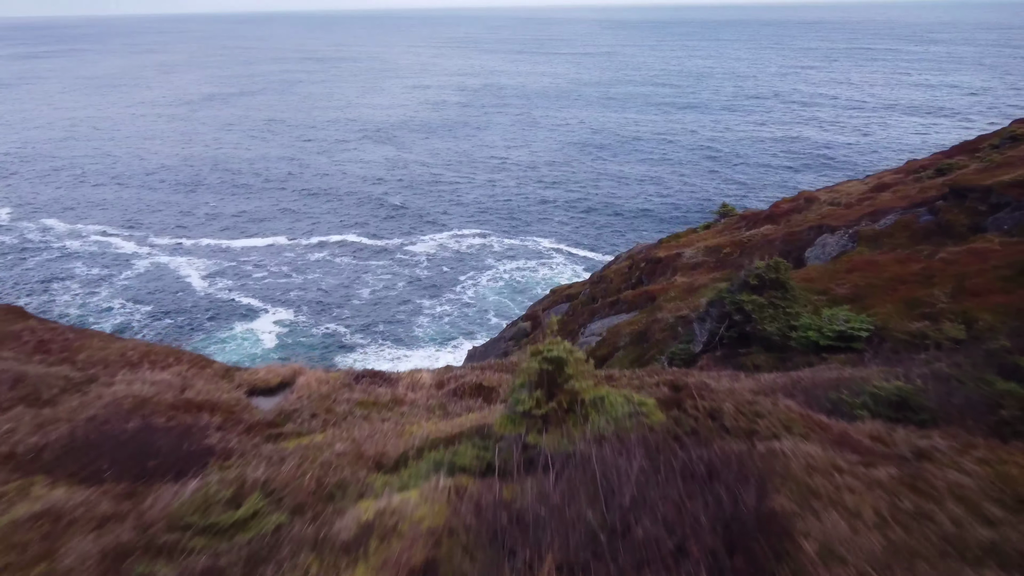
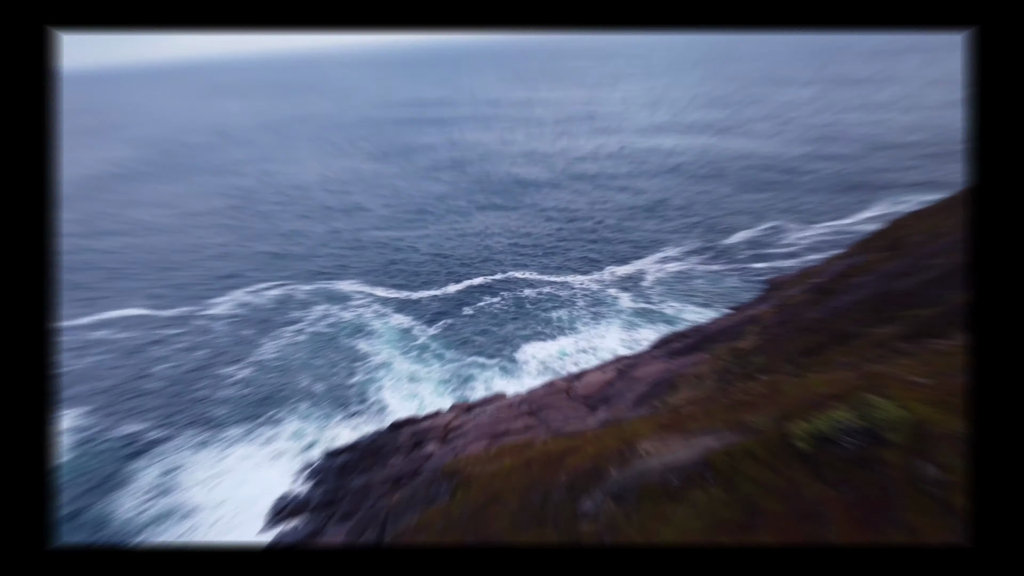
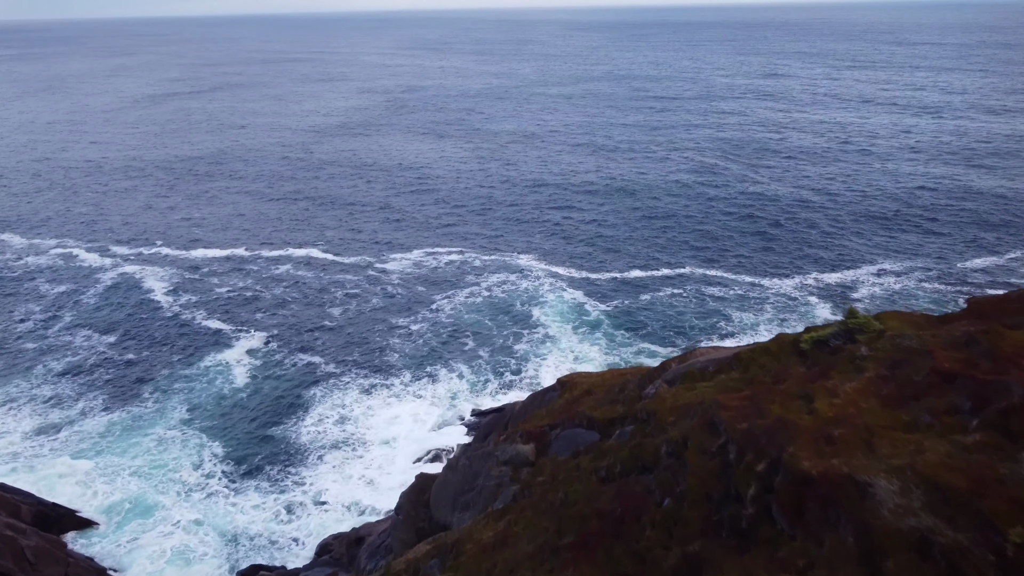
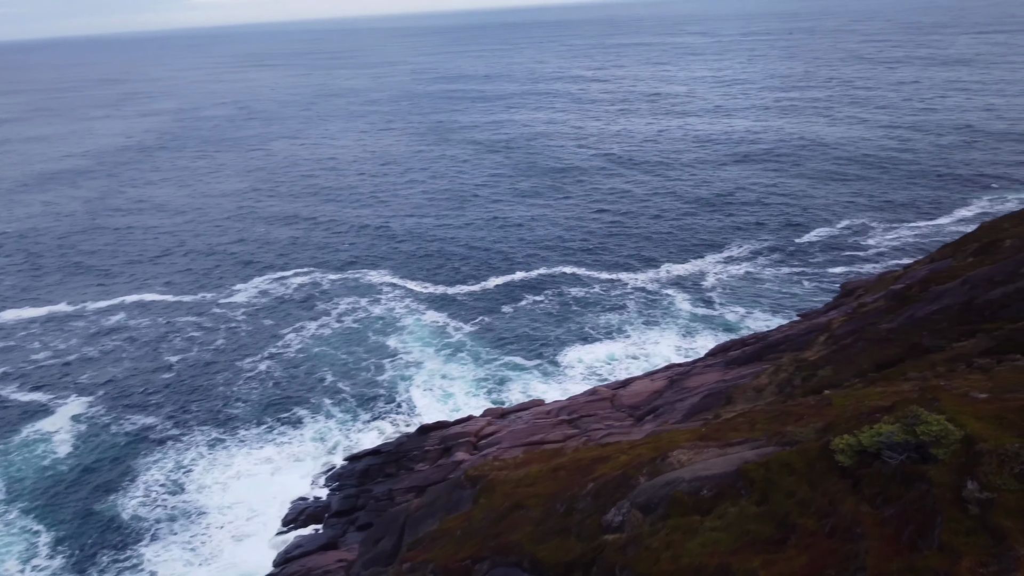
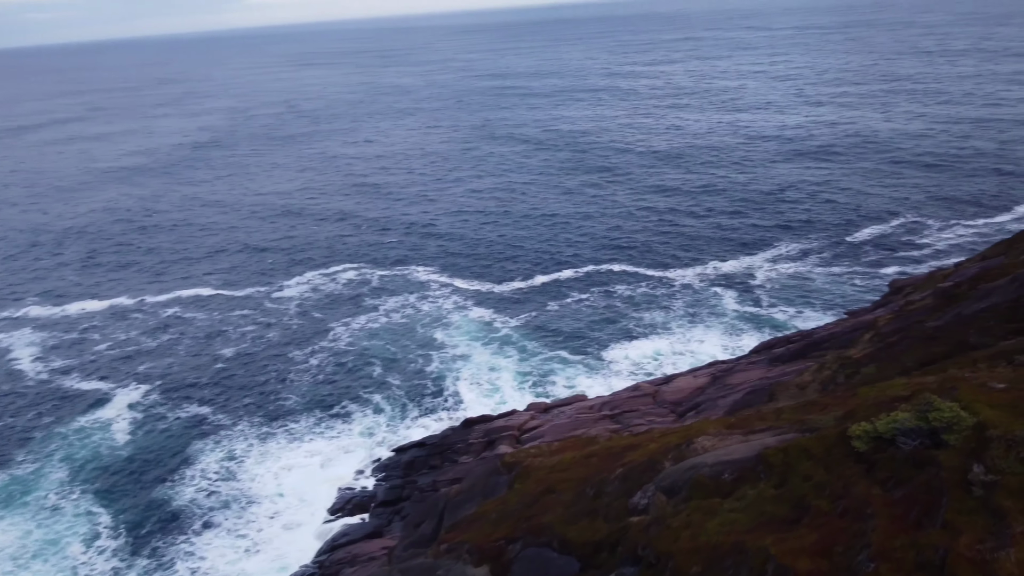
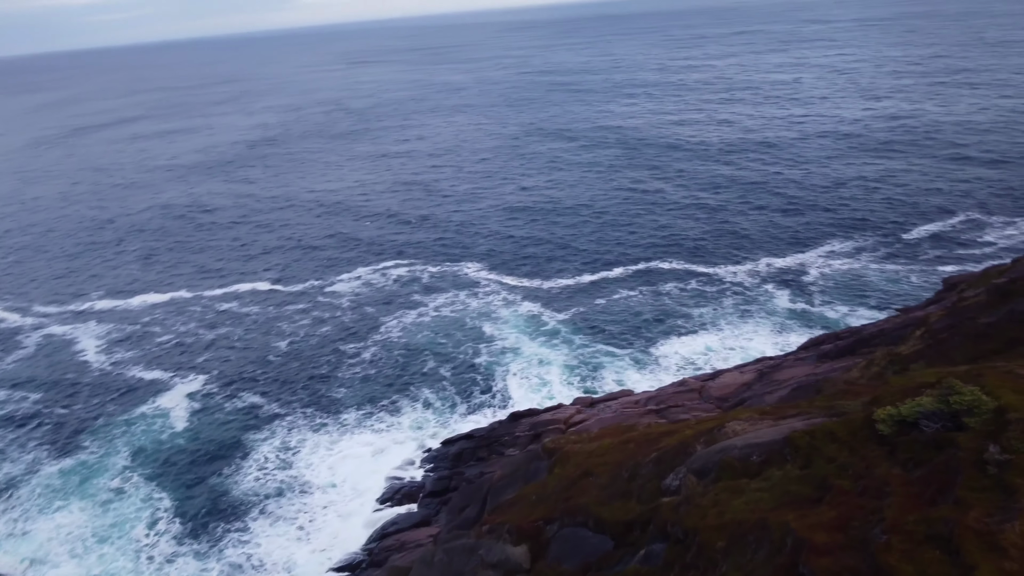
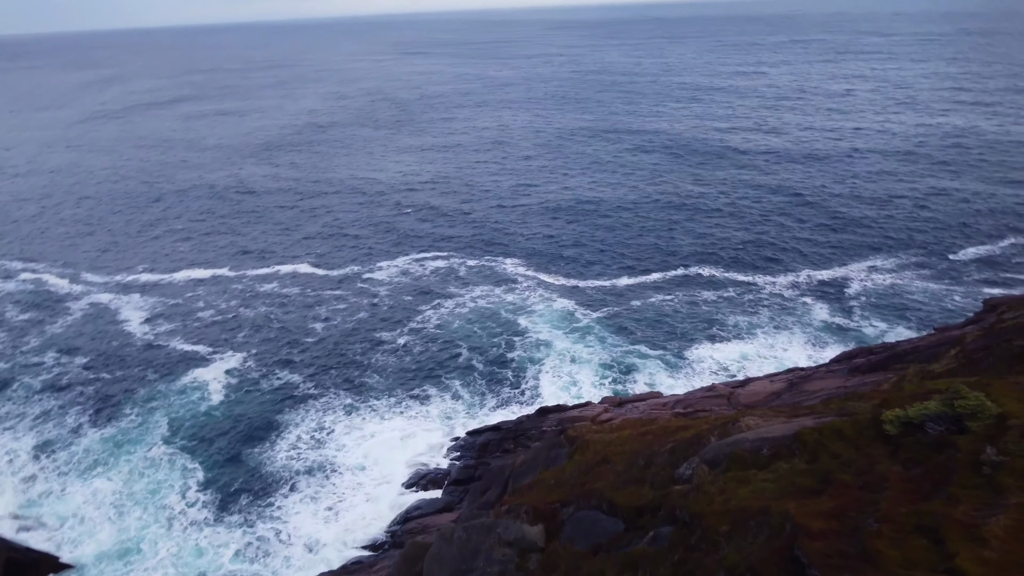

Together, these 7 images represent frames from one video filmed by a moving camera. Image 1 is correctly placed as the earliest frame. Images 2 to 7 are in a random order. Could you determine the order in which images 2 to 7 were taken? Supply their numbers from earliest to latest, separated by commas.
3, 7, 6, 5, 4, 2
